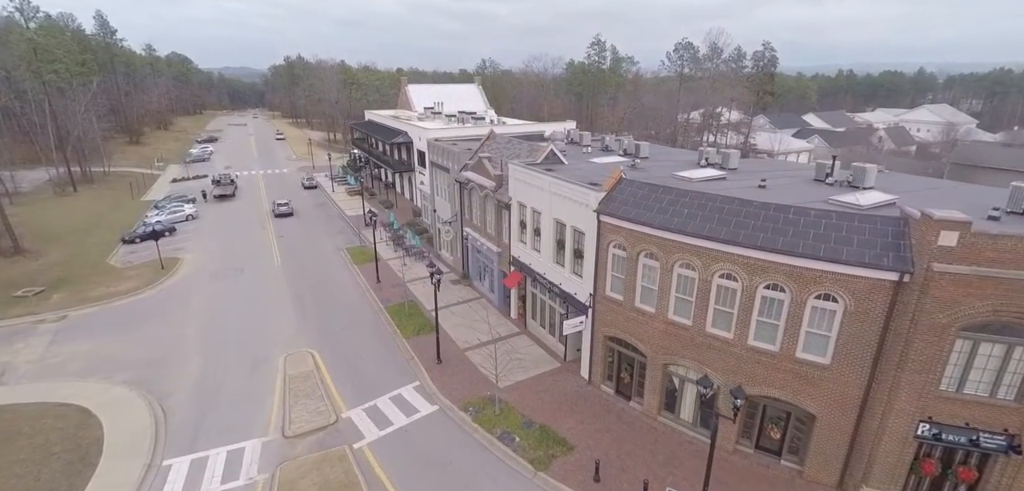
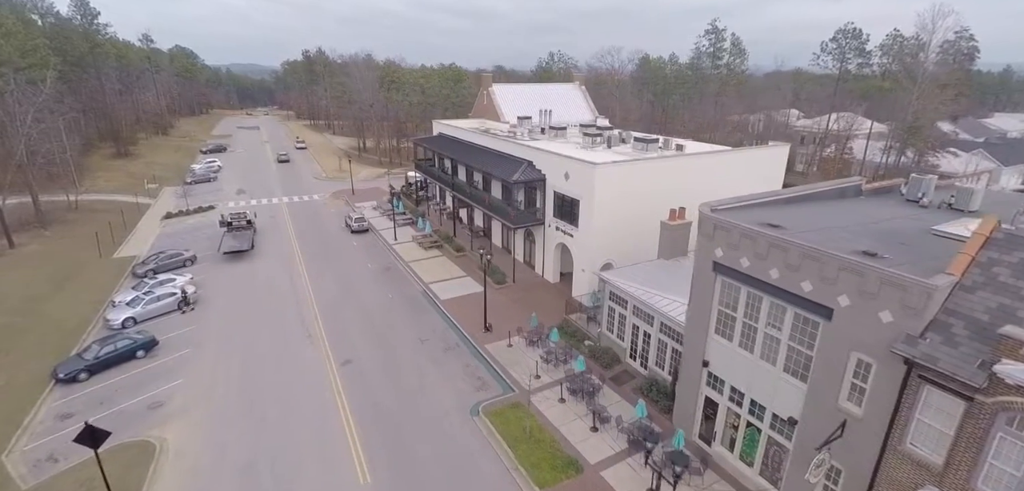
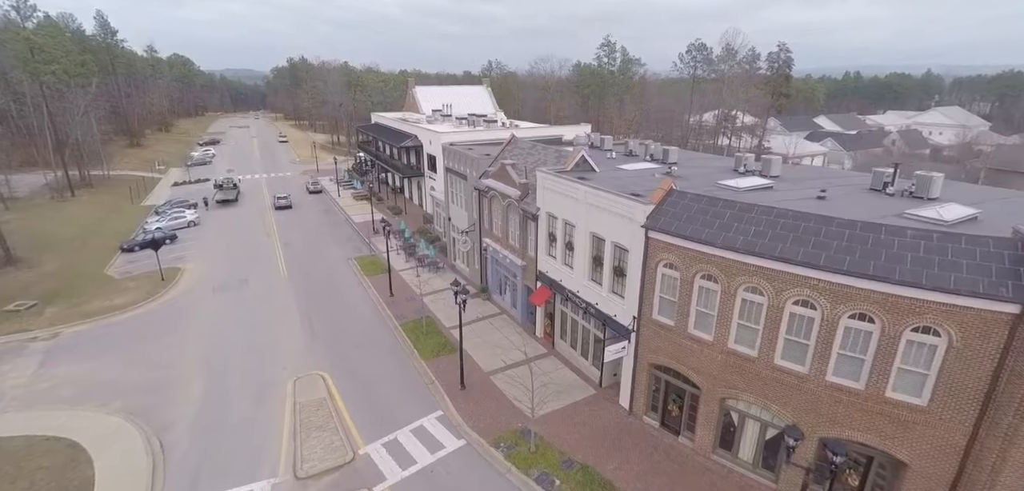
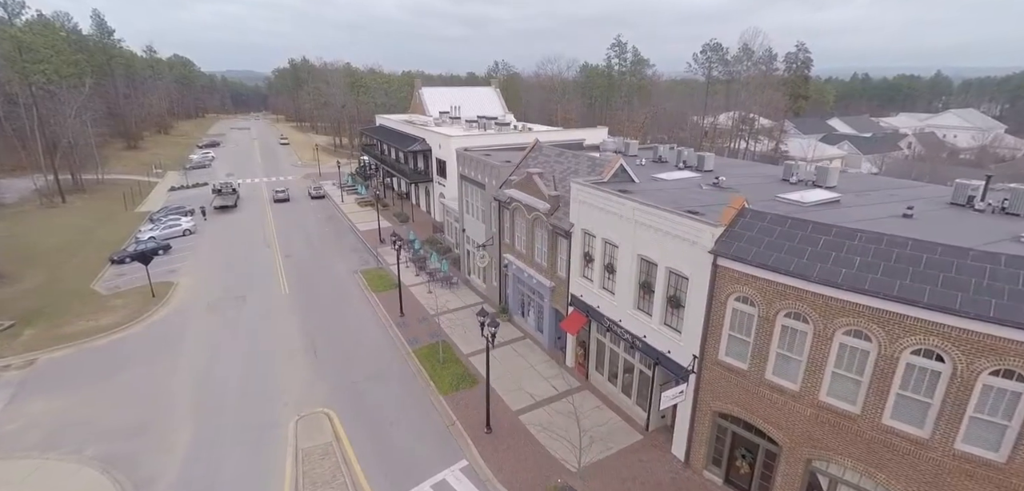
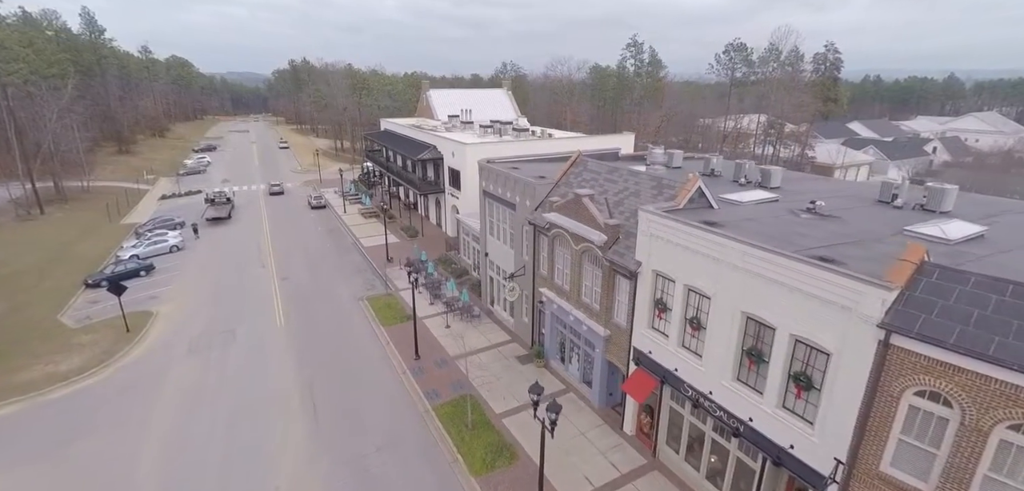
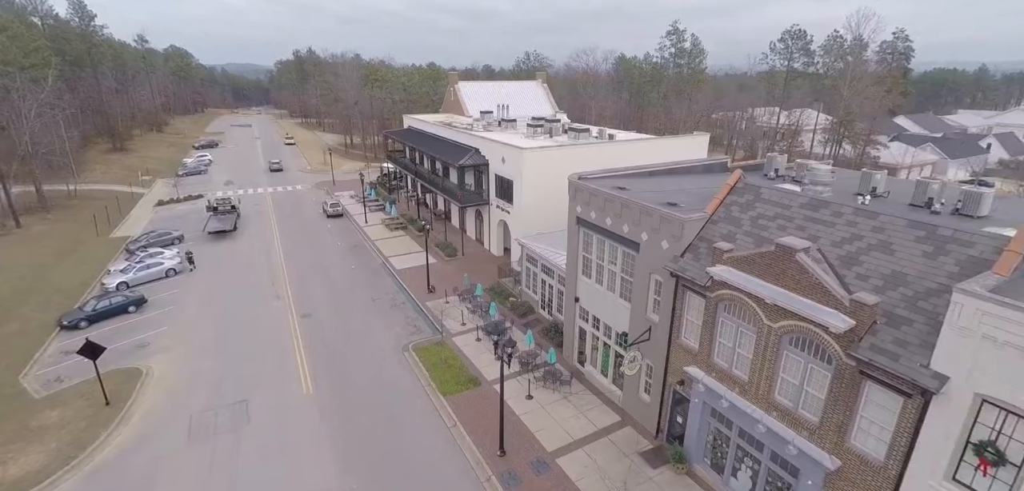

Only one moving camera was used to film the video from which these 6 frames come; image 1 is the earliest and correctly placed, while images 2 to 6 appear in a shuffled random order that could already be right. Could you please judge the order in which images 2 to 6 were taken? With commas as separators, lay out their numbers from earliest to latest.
3, 4, 5, 6, 2
